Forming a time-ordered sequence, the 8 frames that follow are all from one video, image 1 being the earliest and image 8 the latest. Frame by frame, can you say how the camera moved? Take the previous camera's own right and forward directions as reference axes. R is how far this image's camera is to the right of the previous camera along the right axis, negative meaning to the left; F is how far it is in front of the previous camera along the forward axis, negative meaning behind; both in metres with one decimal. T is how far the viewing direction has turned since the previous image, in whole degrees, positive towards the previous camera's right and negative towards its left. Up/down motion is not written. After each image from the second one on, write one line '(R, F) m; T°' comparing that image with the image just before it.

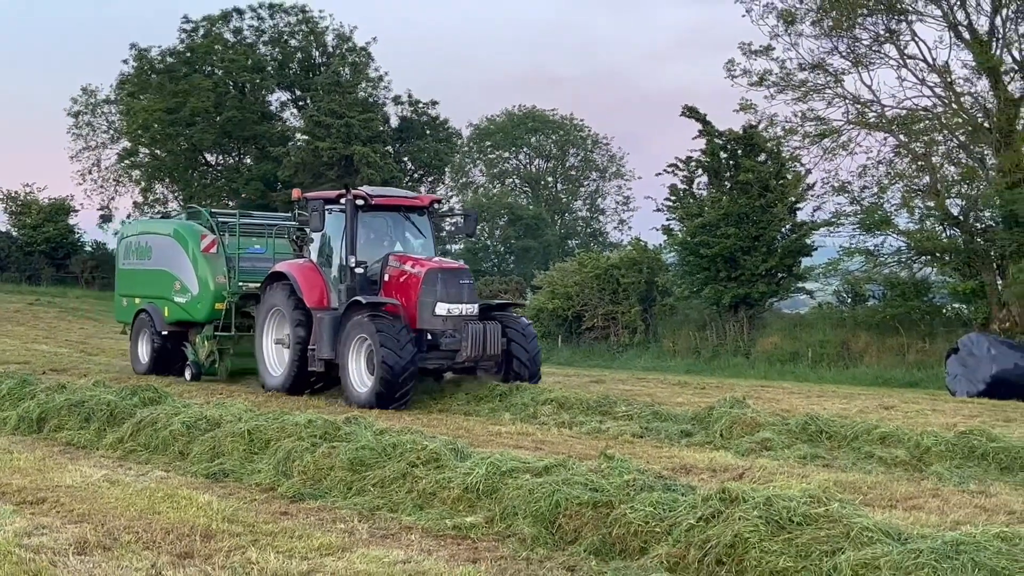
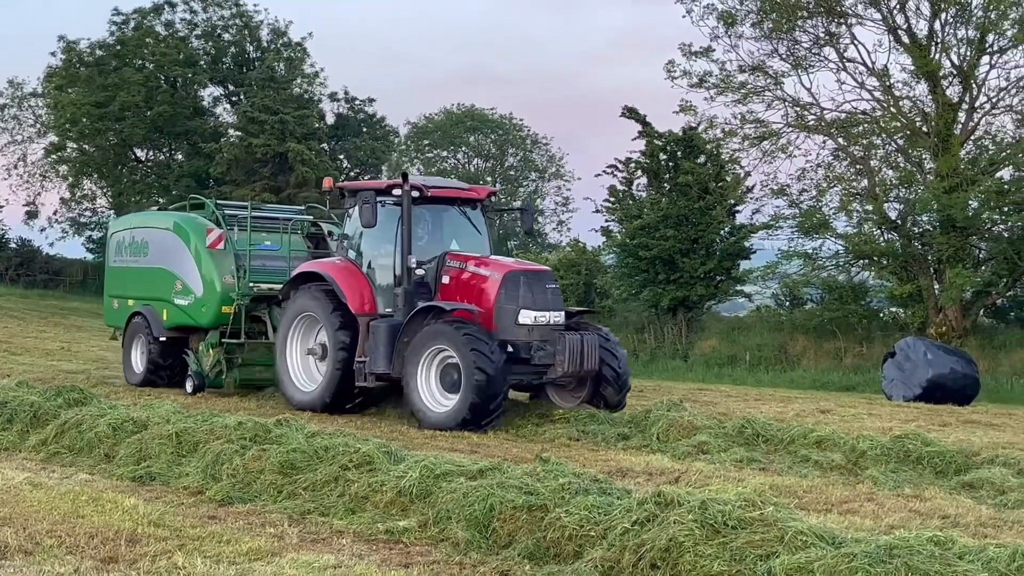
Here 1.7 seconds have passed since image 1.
(0.0, +0.1) m; +3°
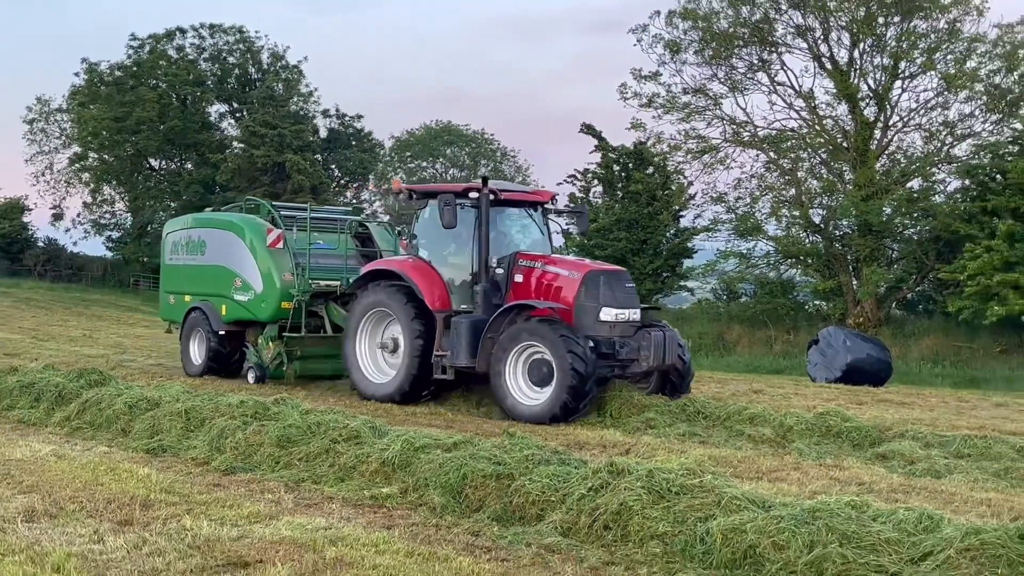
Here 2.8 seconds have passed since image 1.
(-0.1, -0.9) m; +2°
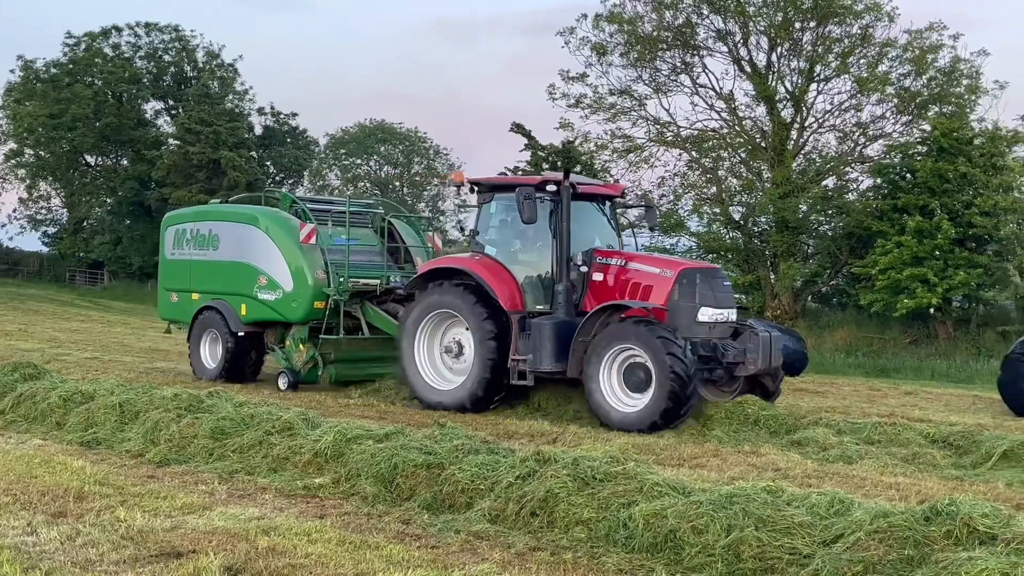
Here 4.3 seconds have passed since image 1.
(-0.1, -0.2) m; +4°
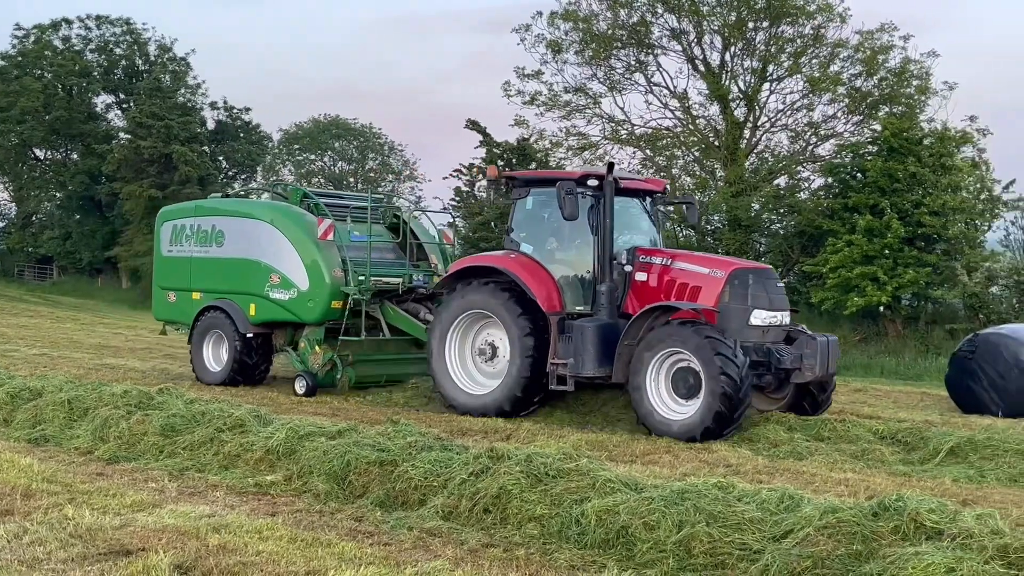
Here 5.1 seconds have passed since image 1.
(0.0, 0.0) m; +2°
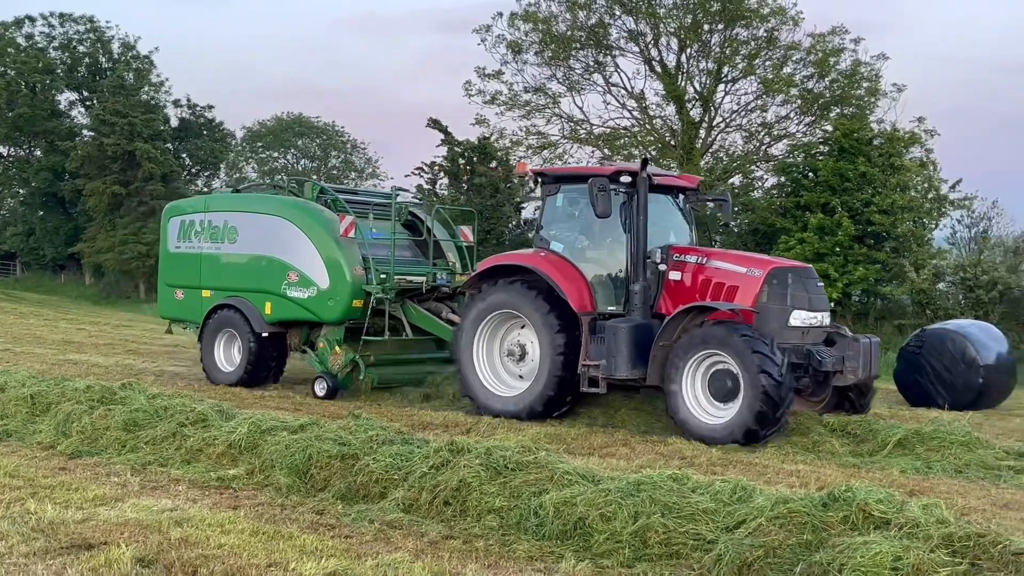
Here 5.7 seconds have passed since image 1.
(0.0, -0.1) m; +2°
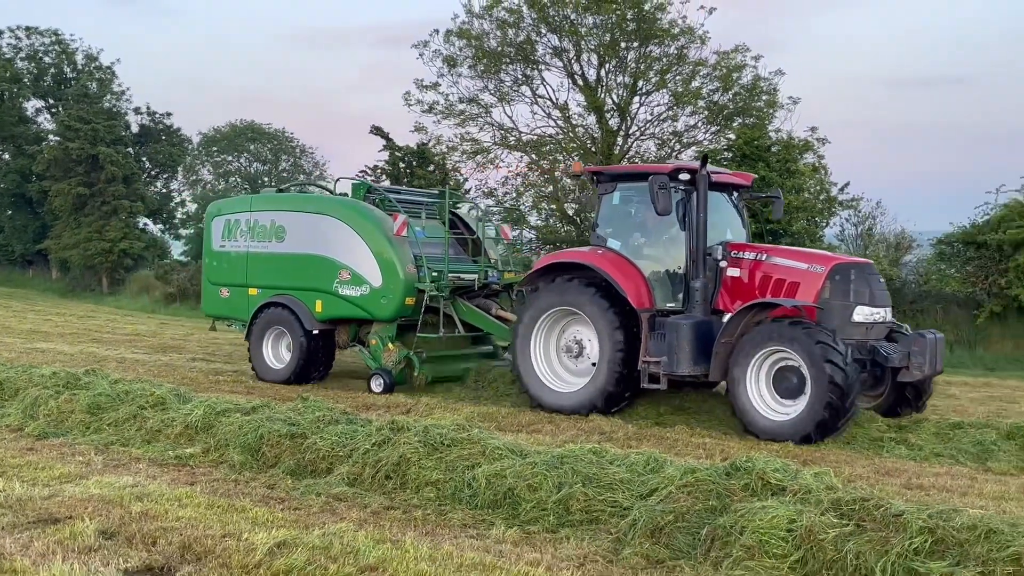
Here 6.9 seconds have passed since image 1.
(0.0, -0.7) m; +3°
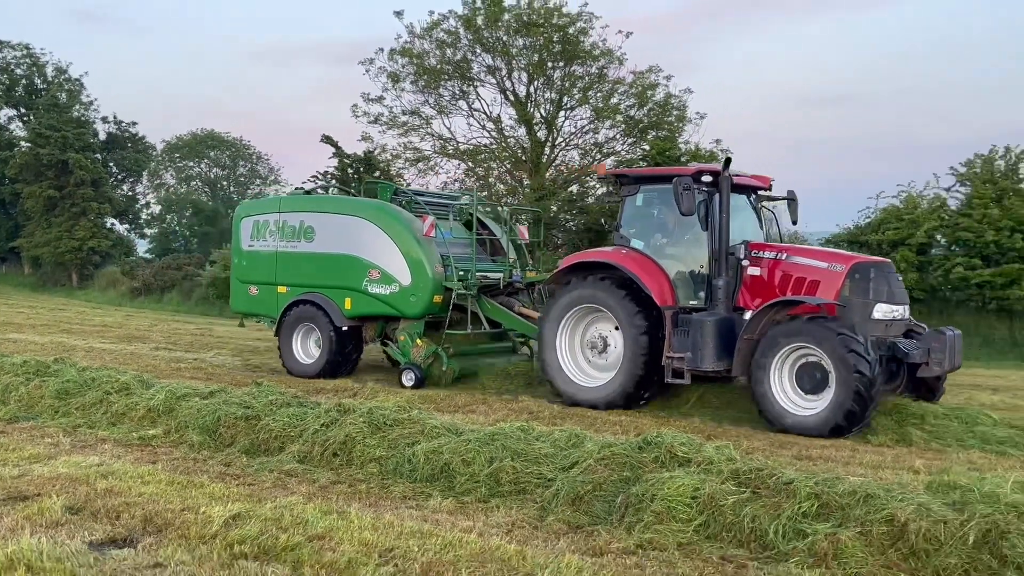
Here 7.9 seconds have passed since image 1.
(-0.1, -0.9) m; +3°
